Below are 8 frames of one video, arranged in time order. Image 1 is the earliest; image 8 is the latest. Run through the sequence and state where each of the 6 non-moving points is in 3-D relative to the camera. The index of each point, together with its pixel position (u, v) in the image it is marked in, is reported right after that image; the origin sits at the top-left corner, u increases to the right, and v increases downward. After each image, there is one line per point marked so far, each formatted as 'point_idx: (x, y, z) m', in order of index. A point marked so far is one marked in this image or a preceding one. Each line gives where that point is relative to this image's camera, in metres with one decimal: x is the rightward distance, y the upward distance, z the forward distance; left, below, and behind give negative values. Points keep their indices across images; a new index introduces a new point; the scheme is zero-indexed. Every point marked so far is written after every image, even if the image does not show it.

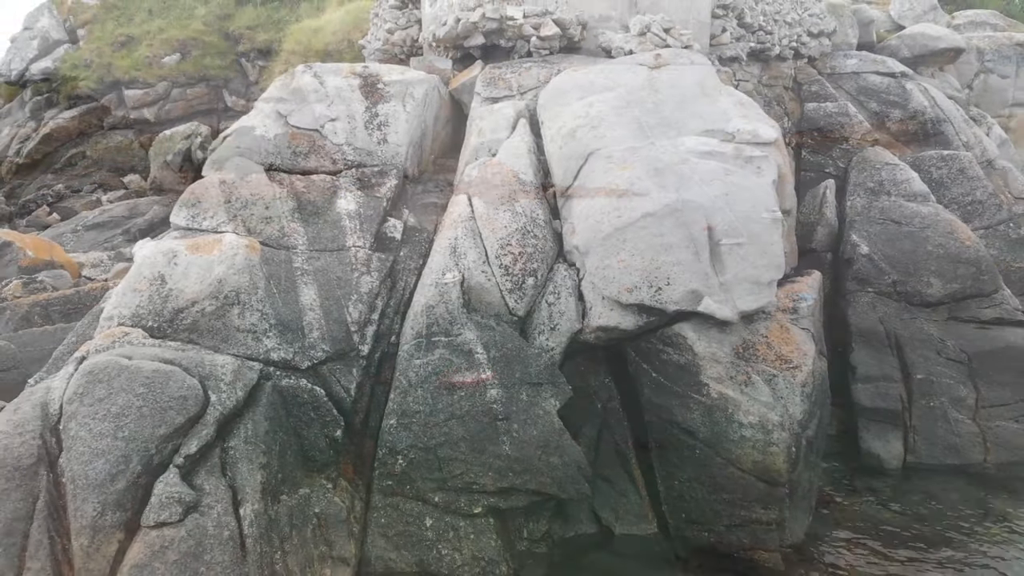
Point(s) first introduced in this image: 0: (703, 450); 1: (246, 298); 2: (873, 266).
0: (+1.5, -1.3, +6.3) m
1: (-2.3, -0.1, +6.6) m
2: (+4.1, +0.3, +8.8) m
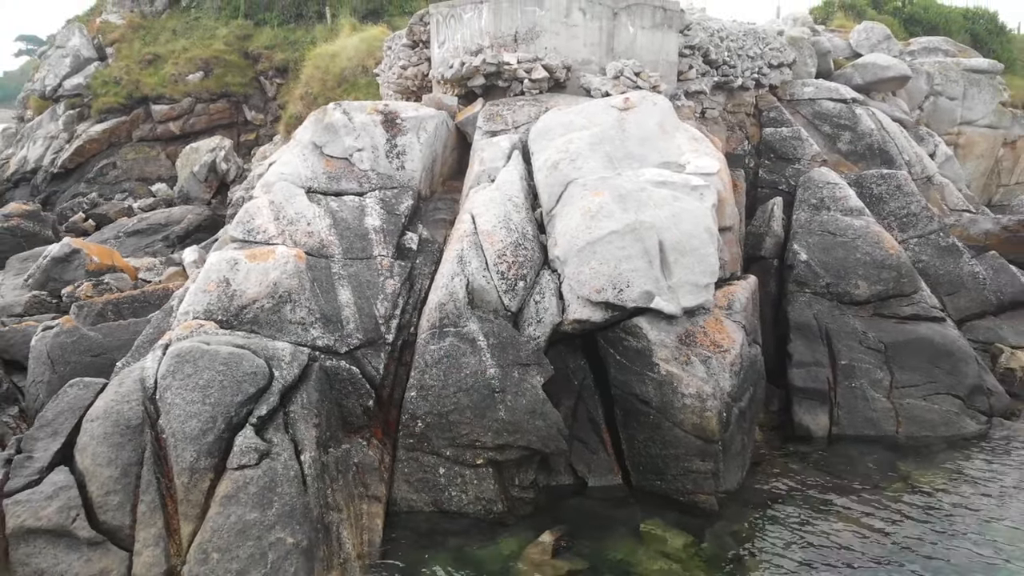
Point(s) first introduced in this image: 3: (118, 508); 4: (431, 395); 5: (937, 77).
0: (+1.5, -1.3, +8.0) m
1: (-2.4, -0.1, +8.3) m
2: (+4.1, +0.3, +10.5) m
3: (-3.5, -2.0, +6.8) m
4: (-0.8, -1.1, +7.9) m
5: (+9.4, +4.7, +16.9) m
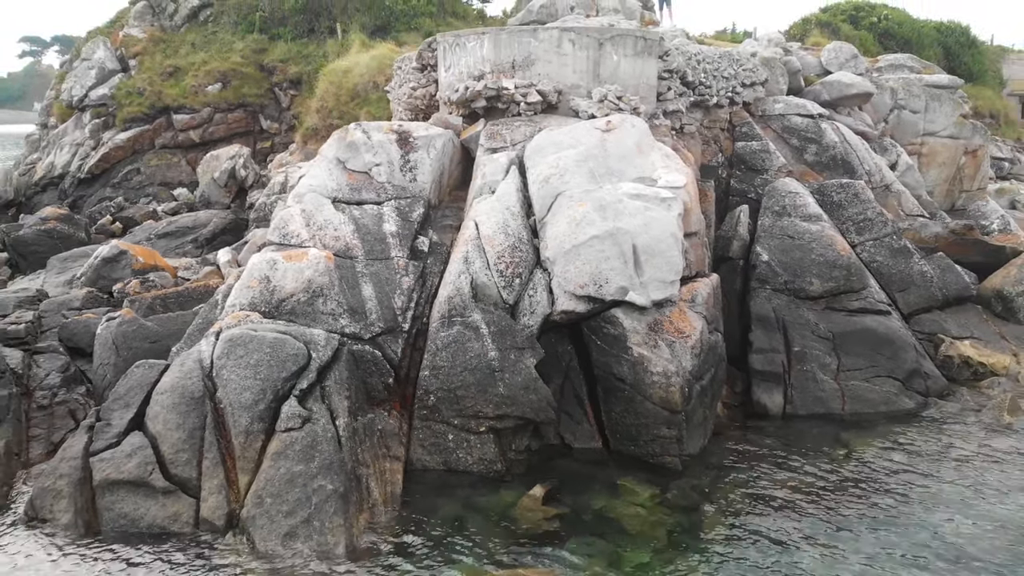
0: (+1.4, -1.3, +9.5) m
1: (-2.4, 0.0, +9.8) m
2: (+4.0, +0.3, +11.9) m
3: (-3.6, -1.9, +8.3) m
4: (-0.9, -1.0, +9.4) m
5: (+9.4, +4.7, +18.4) m
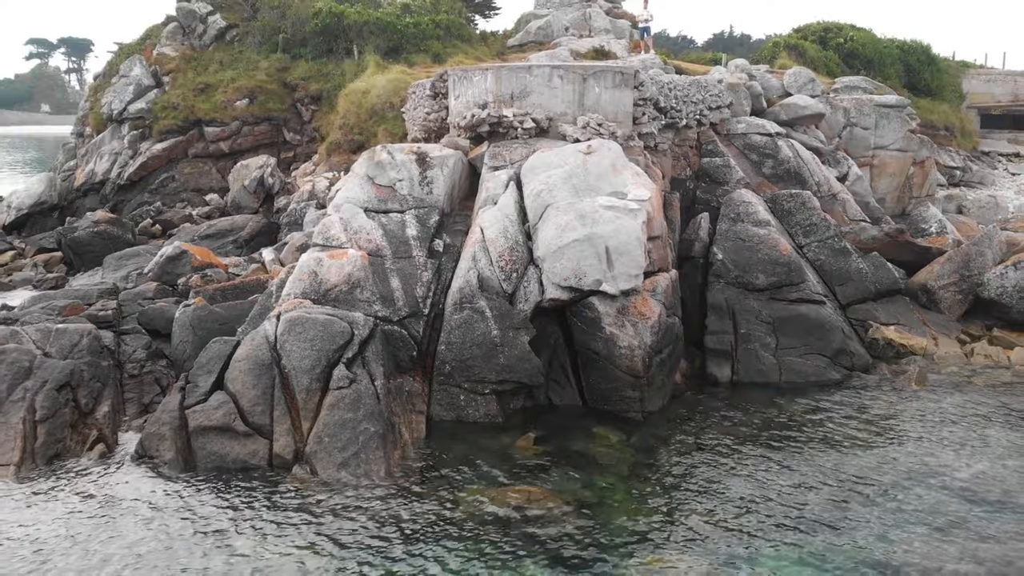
0: (+1.4, -1.1, +12.0) m
1: (-2.4, +0.1, +12.3) m
2: (+4.0, +0.4, +14.5) m
3: (-3.6, -1.8, +10.8) m
4: (-0.9, -0.9, +11.9) m
5: (+9.4, +4.8, +20.9) m
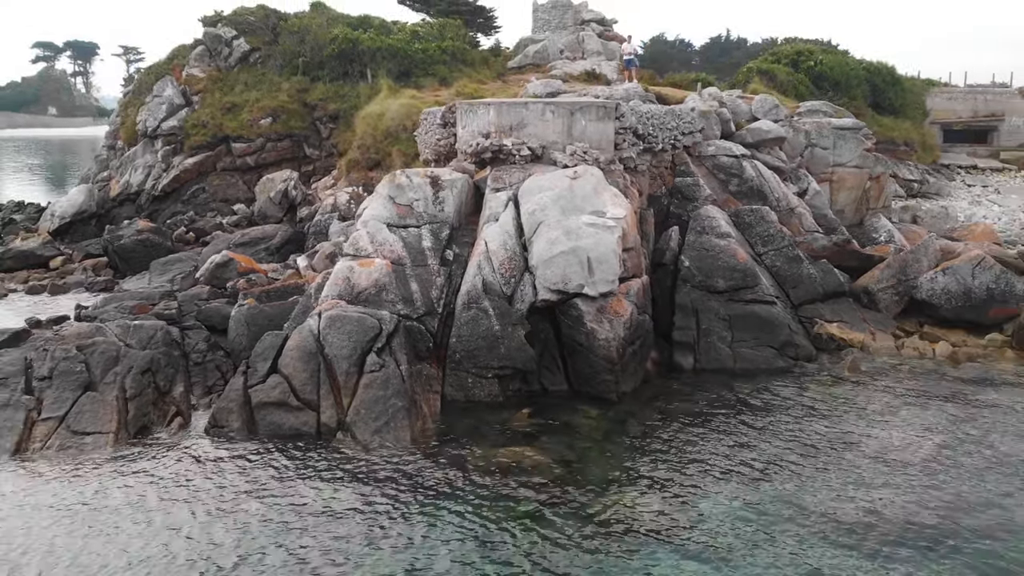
0: (+1.4, -1.2, +14.7) m
1: (-2.4, 0.0, +15.0) m
2: (+4.0, +0.4, +17.1) m
3: (-3.6, -1.8, +13.5) m
4: (-0.9, -1.0, +14.6) m
5: (+9.3, +4.8, +23.6) m
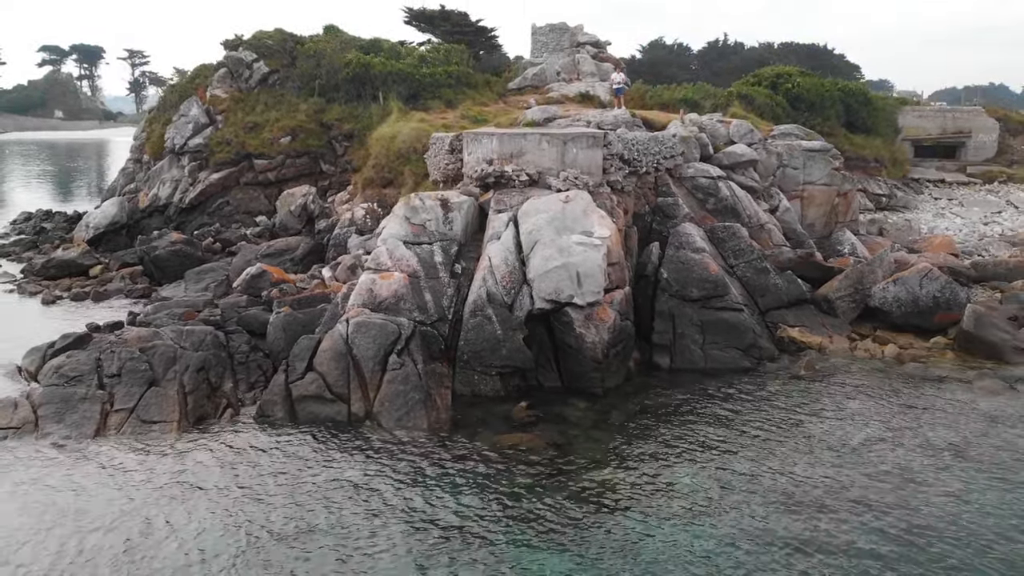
0: (+1.4, -1.4, +17.1) m
1: (-2.4, -0.2, +17.4) m
2: (+4.0, +0.1, +19.6) m
3: (-3.6, -2.1, +15.9) m
4: (-0.9, -1.2, +17.0) m
5: (+9.4, +4.5, +26.0) m
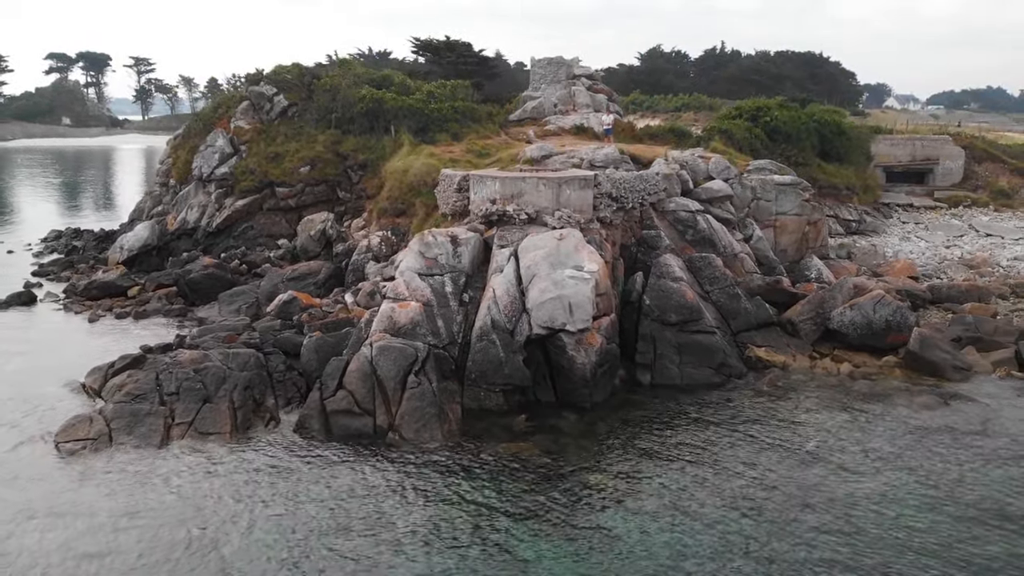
0: (+1.4, -2.2, +19.9) m
1: (-2.4, -1.0, +20.2) m
2: (+4.0, -0.6, +22.3) m
3: (-3.6, -2.8, +18.7) m
4: (-0.9, -2.0, +19.8) m
5: (+9.4, +3.8, +28.8) m
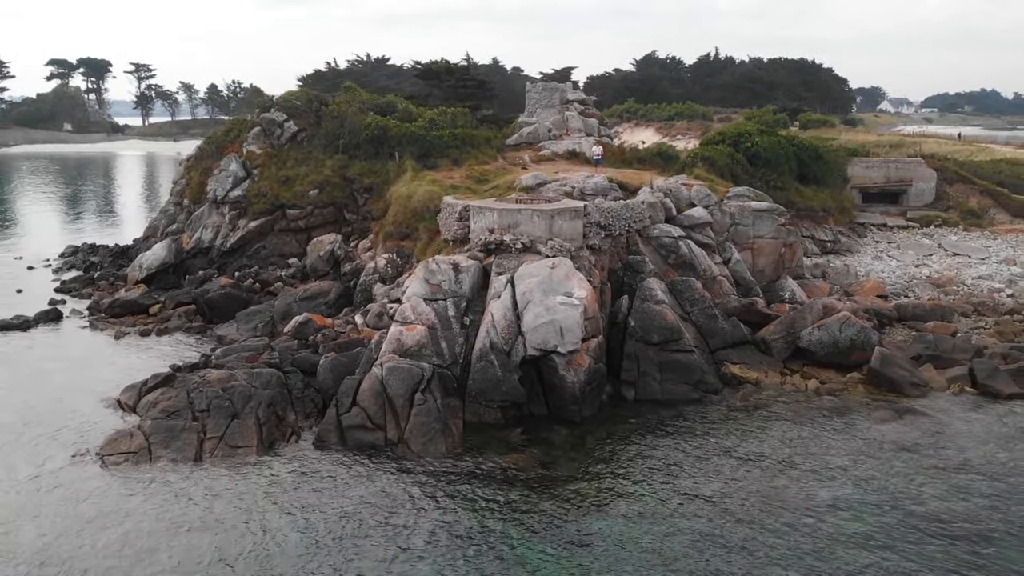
0: (+1.3, -2.9, +22.1) m
1: (-2.5, -1.7, +22.4) m
2: (+3.9, -1.4, +24.5) m
3: (-3.7, -3.6, +20.9) m
4: (-1.0, -2.7, +22.0) m
5: (+9.3, +3.0, +31.0) m
